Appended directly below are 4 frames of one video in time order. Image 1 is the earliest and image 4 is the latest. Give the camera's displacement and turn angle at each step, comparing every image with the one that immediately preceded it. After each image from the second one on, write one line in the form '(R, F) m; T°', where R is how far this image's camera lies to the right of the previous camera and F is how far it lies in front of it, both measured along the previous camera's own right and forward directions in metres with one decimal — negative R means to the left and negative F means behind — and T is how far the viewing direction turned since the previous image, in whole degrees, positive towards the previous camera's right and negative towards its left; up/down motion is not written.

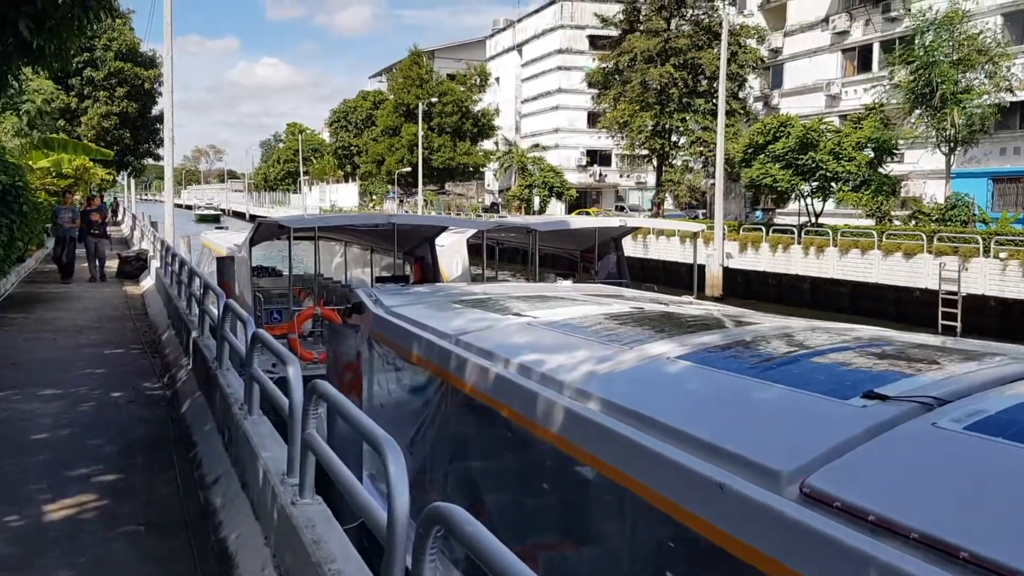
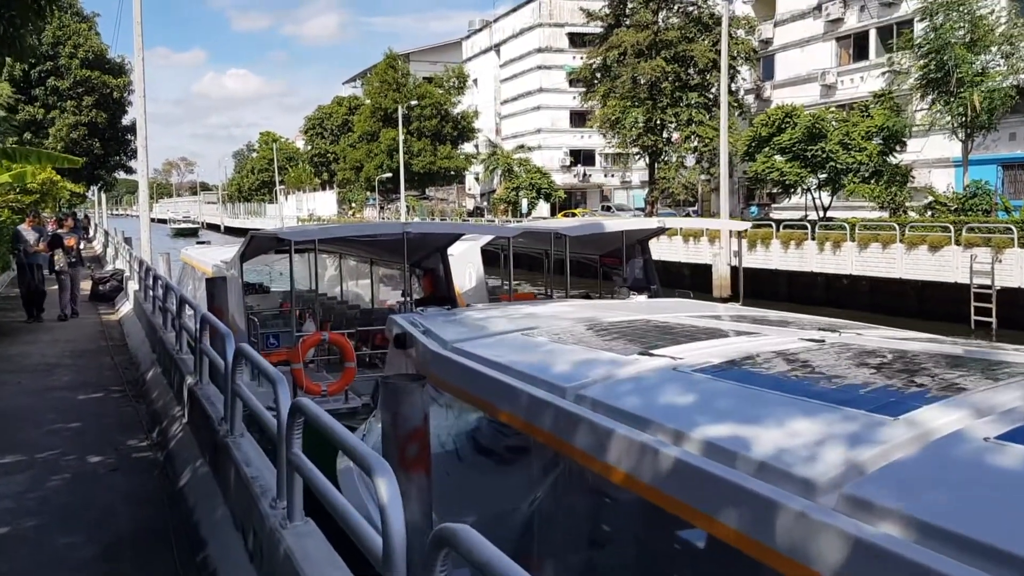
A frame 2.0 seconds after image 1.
(-0.6, +1.4) m; +1°
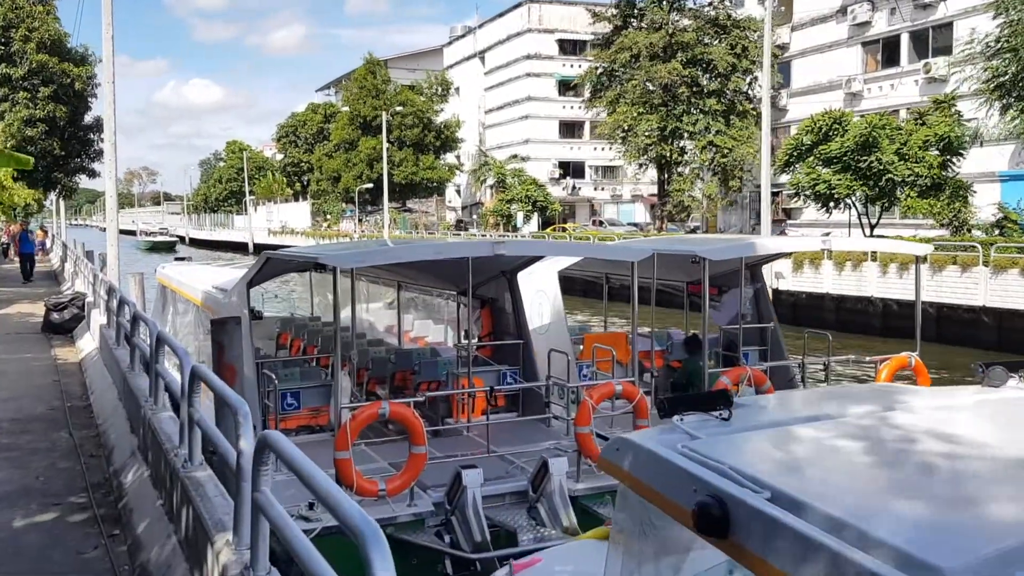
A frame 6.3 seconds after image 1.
(-1.2, +2.9) m; +2°
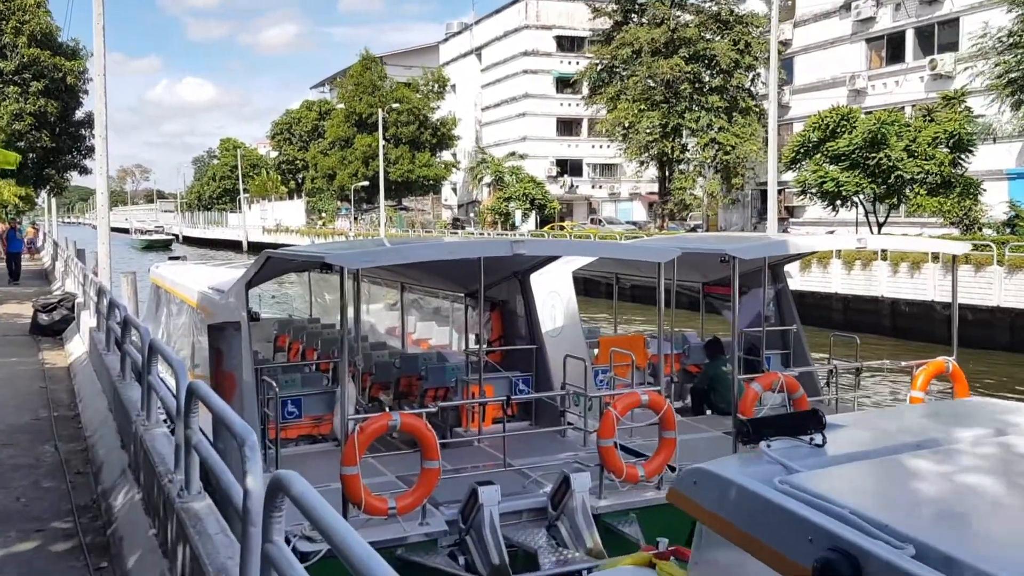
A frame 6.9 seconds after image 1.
(-0.2, +0.5) m; 0°
